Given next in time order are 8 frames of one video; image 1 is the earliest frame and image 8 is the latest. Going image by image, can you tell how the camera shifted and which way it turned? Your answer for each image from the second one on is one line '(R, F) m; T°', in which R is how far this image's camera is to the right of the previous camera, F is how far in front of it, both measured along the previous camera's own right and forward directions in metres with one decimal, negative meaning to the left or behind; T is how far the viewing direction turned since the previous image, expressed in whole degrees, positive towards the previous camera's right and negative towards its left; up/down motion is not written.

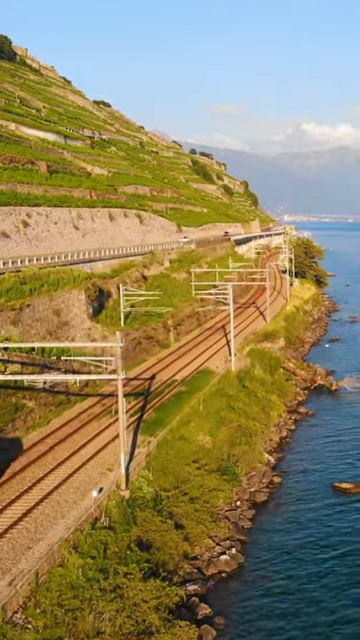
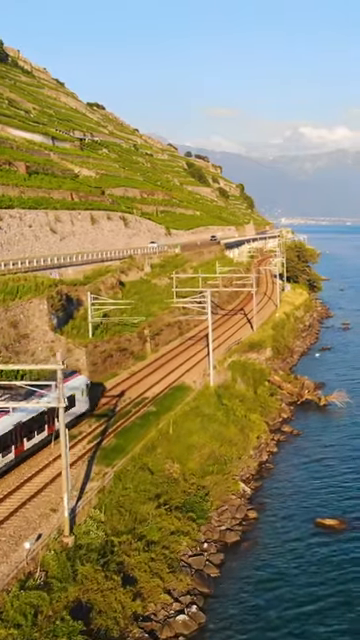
(+0.9, +3.6) m; 0°
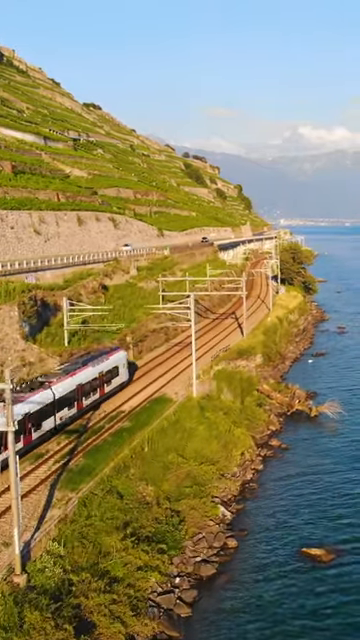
(+0.6, +2.3) m; 0°
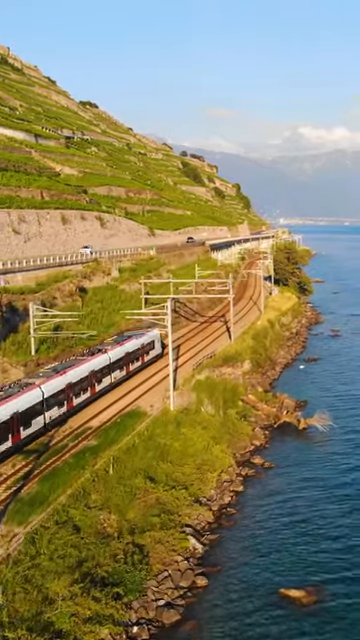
(+0.8, +2.8) m; 0°
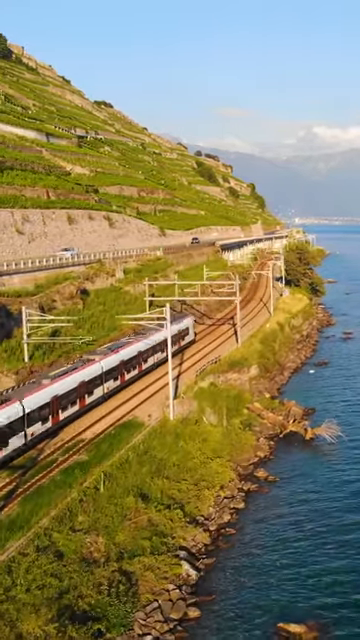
(+0.5, +1.7) m; -1°
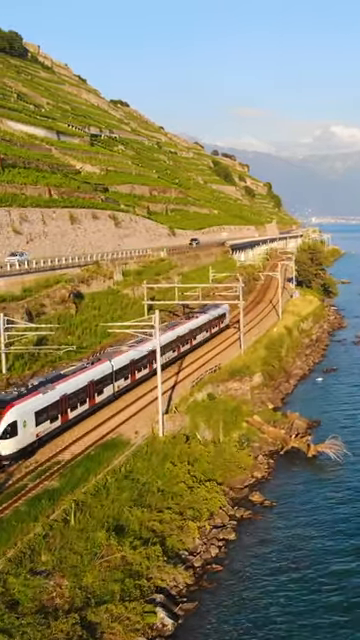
(+0.8, +2.7) m; -1°
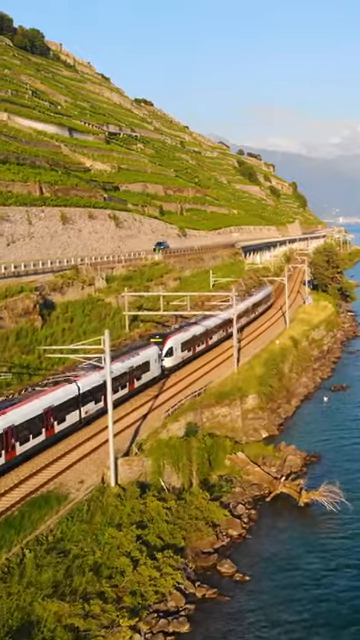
(+1.6, +5.6) m; -1°
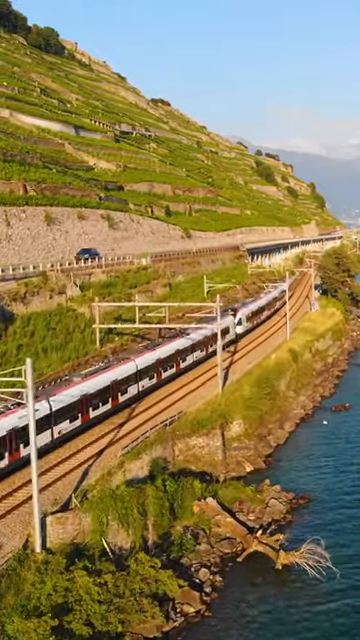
(+1.4, +4.8) m; -1°
